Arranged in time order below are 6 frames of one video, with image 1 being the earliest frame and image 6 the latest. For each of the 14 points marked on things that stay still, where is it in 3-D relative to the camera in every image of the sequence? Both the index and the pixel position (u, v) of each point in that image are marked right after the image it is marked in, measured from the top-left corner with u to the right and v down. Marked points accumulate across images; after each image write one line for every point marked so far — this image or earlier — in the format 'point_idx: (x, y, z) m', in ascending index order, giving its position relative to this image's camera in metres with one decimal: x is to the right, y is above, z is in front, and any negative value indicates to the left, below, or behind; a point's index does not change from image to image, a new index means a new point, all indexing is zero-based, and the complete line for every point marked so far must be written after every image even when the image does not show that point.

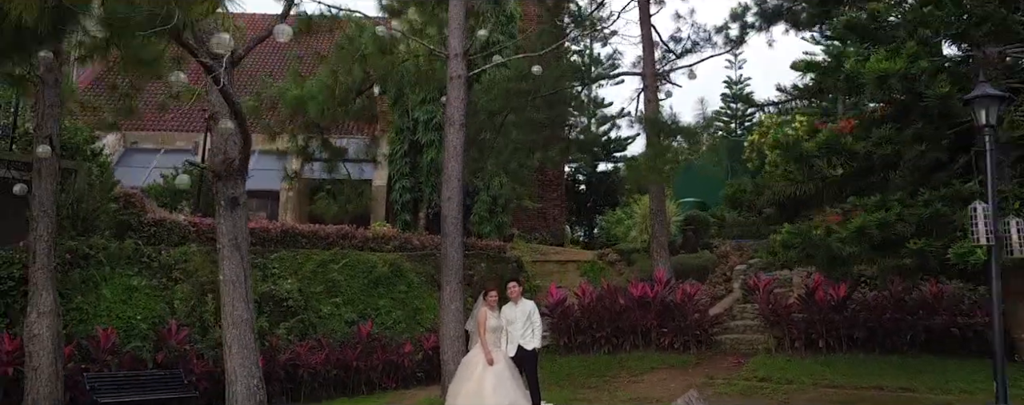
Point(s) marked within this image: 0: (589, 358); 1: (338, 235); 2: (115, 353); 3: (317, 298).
0: (+1.0, -1.9, +10.7) m
1: (-2.5, -0.5, +12.5) m
2: (-3.9, -1.5, +8.7) m
3: (-2.5, -1.2, +11.2) m
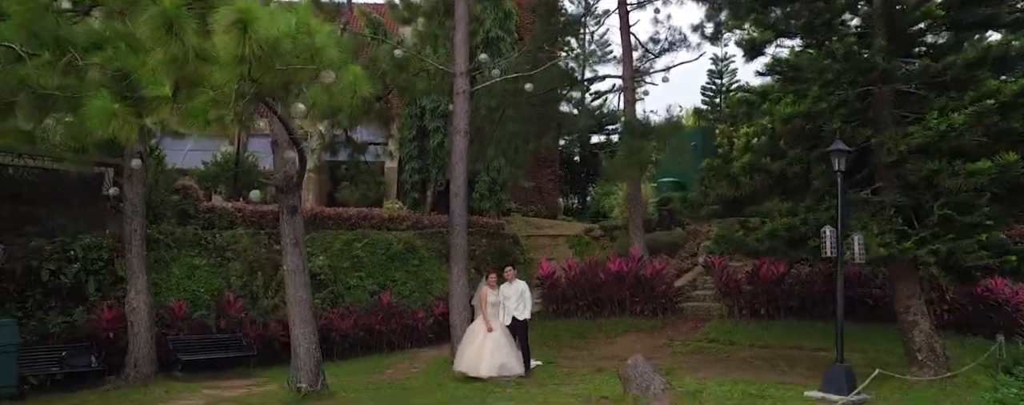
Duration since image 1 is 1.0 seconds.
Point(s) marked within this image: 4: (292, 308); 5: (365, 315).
0: (+0.9, -1.7, +12.8) m
1: (-2.5, -0.3, +14.5) m
2: (-4.0, -1.4, +10.7) m
3: (-2.5, -1.0, +13.2) m
4: (-2.1, -1.0, +8.5) m
5: (-2.0, -1.5, +12.3) m
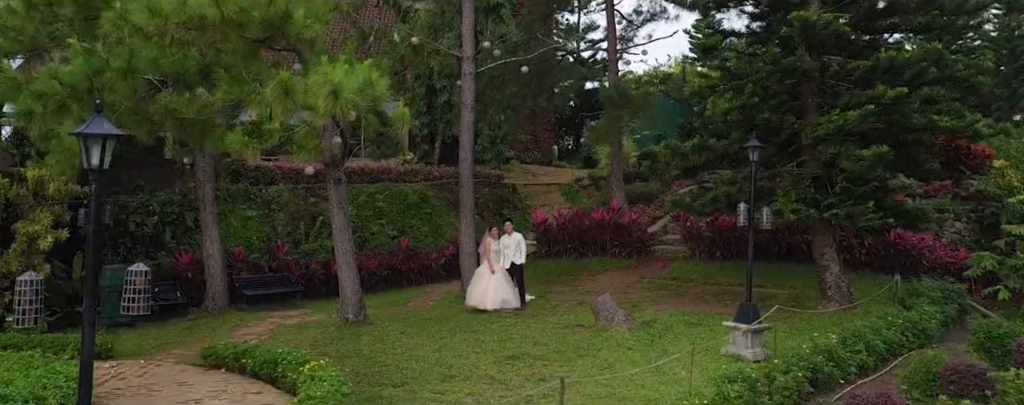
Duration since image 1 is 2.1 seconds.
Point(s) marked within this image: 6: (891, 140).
0: (+0.9, -1.0, +15.2) m
1: (-2.5, +0.6, +16.9) m
2: (-4.0, -0.9, +13.2) m
3: (-2.5, -0.3, +15.6) m
4: (-2.1, -0.7, +10.9) m
5: (-2.1, -0.9, +14.8) m
6: (+4.5, +0.7, +10.5) m
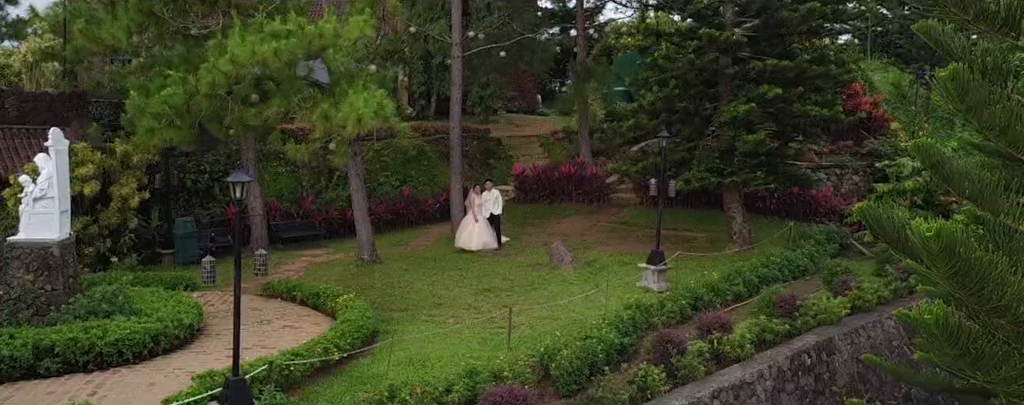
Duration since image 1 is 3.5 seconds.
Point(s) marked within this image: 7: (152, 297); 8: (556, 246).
0: (+0.5, -0.1, +18.5) m
1: (-2.9, +1.7, +20.0) m
2: (-4.4, -0.1, +16.5) m
3: (-2.9, +0.7, +18.9) m
4: (-2.5, -0.1, +14.2) m
5: (-2.4, 0.0, +18.1) m
6: (+4.1, +1.2, +13.6) m
7: (-4.0, -1.1, +9.9) m
8: (+0.7, -0.7, +13.6) m
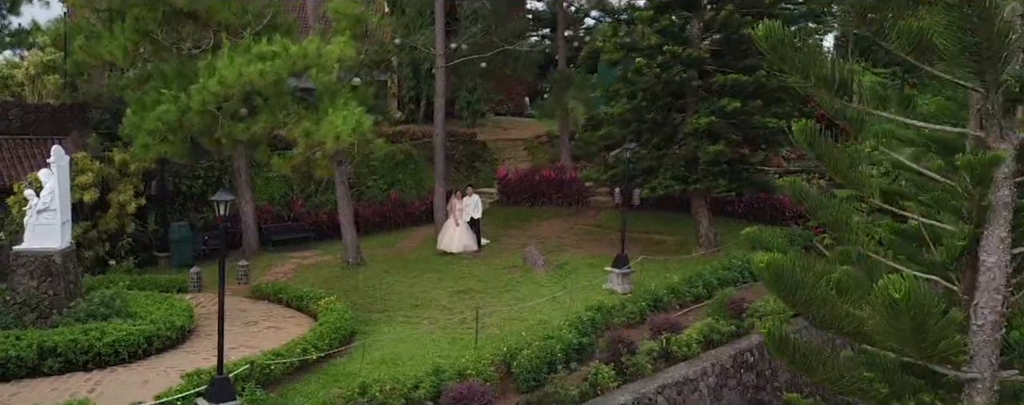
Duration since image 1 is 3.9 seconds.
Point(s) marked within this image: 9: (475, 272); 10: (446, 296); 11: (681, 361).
0: (+0.1, -0.2, +19.3) m
1: (-3.3, +1.6, +20.8) m
2: (-4.8, -0.2, +17.3) m
3: (-3.3, +0.6, +19.7) m
4: (-2.9, -0.2, +15.0) m
5: (-2.8, -0.1, +18.9) m
6: (+3.7, +1.1, +14.4) m
7: (-4.4, -1.2, +10.7) m
8: (+0.3, -0.8, +14.4) m
9: (-0.6, -1.1, +14.3) m
10: (-1.0, -1.3, +12.7) m
11: (+1.9, -1.8, +10.0) m
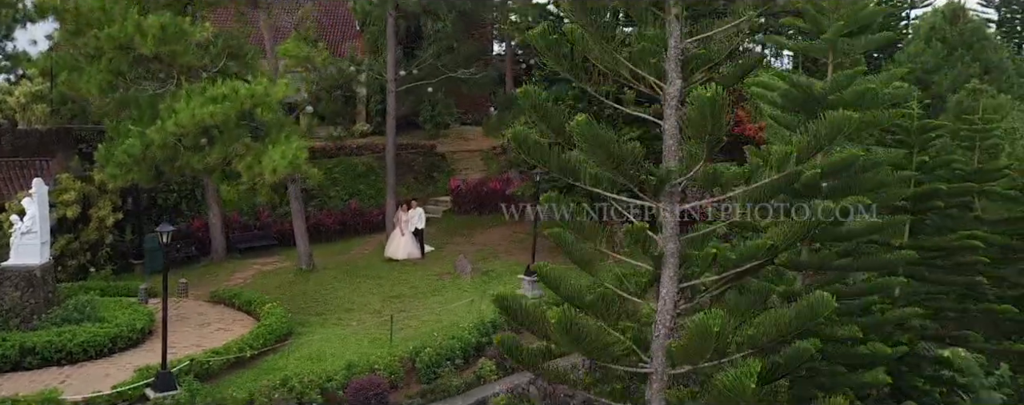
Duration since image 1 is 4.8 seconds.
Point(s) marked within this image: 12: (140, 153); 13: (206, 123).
0: (-1.1, -0.4, +21.3) m
1: (-4.5, +1.4, +22.7) m
2: (-6.0, -0.5, +19.2) m
3: (-4.5, +0.4, +21.6) m
4: (-4.1, -0.5, +17.0) m
5: (-4.1, -0.3, +20.8) m
6: (+2.5, +0.9, +16.3) m
7: (-5.7, -1.5, +12.7) m
8: (-1.0, -1.0, +16.4) m
9: (-1.9, -1.4, +16.3) m
10: (-2.2, -1.6, +14.7) m
11: (+0.6, -2.1, +11.9) m
12: (-5.6, +0.7, +13.2) m
13: (-4.5, +1.2, +13.0) m
